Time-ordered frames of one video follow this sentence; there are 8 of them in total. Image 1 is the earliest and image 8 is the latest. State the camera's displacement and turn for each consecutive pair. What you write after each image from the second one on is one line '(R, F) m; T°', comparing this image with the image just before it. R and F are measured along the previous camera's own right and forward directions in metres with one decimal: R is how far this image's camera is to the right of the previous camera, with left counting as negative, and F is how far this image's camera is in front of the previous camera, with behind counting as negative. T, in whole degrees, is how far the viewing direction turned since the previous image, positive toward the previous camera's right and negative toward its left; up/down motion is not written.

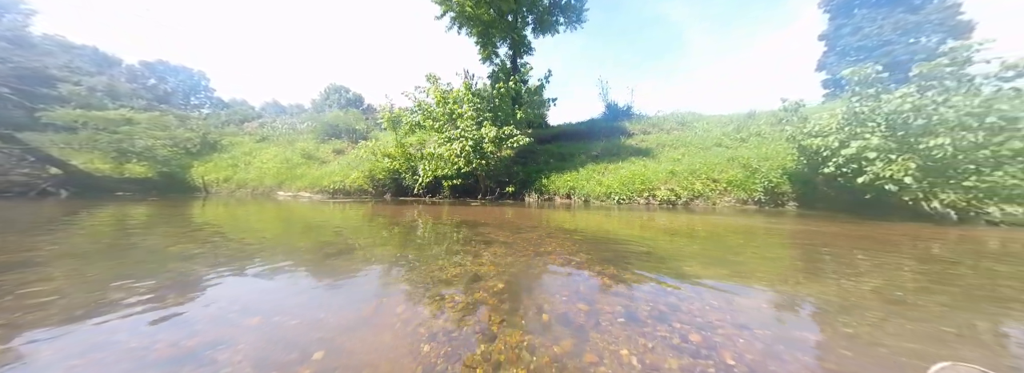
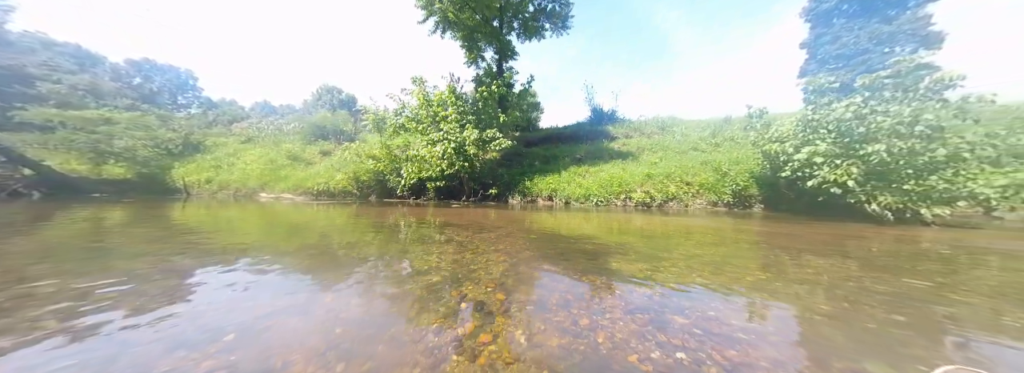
(+0.6, -0.2) m; +1°
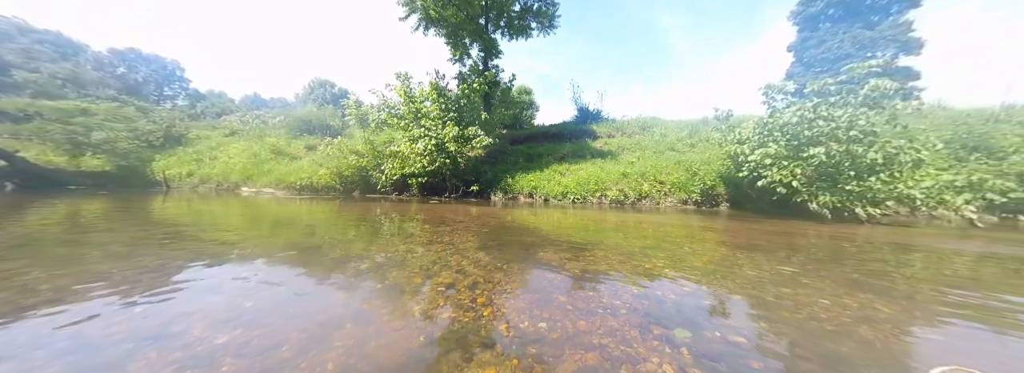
(+0.8, -0.3) m; +1°
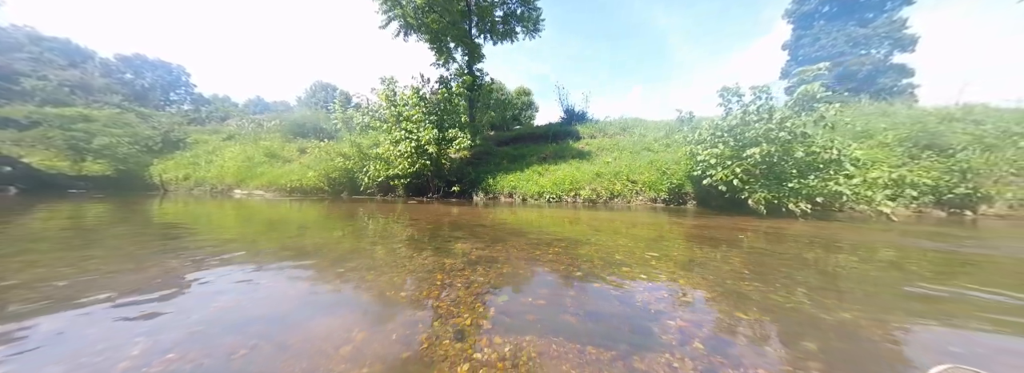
(+1.2, -0.4) m; -1°
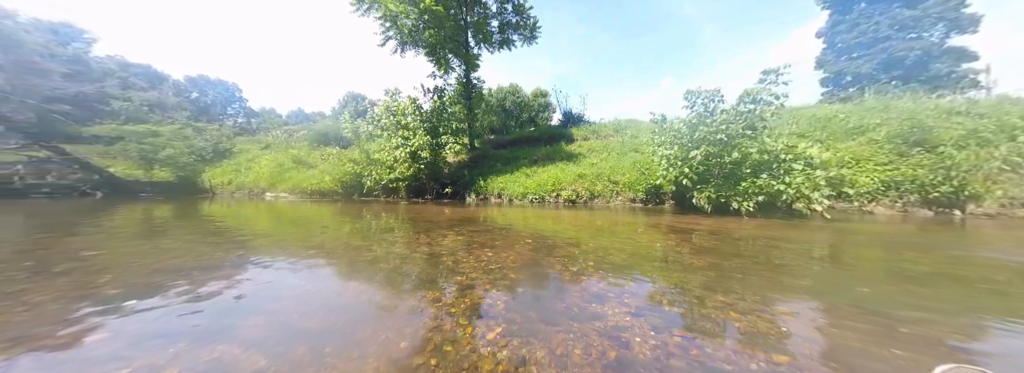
(+1.9, -0.7) m; -5°
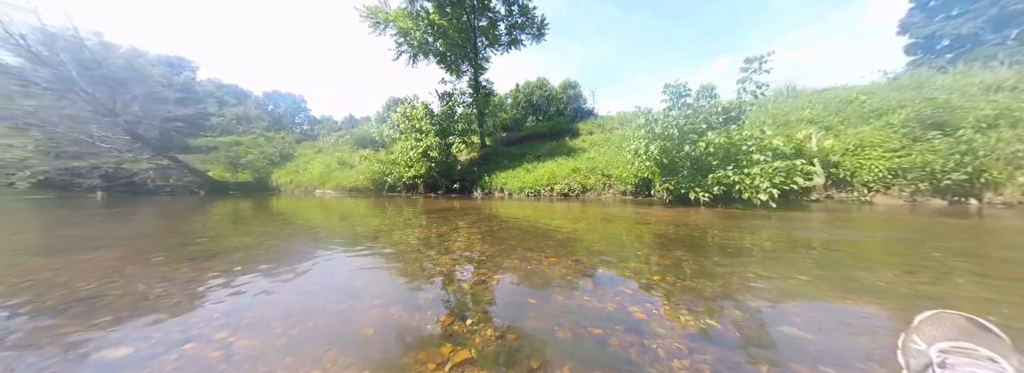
(+1.9, -0.9) m; -8°
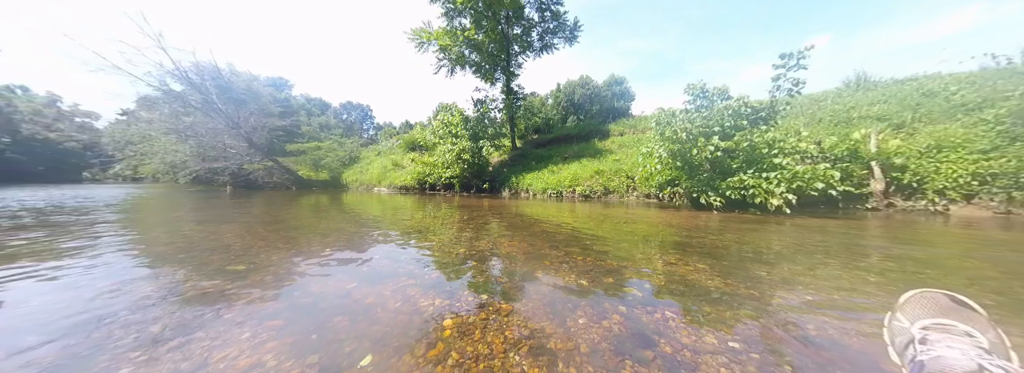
(+1.0, -0.7) m; -10°
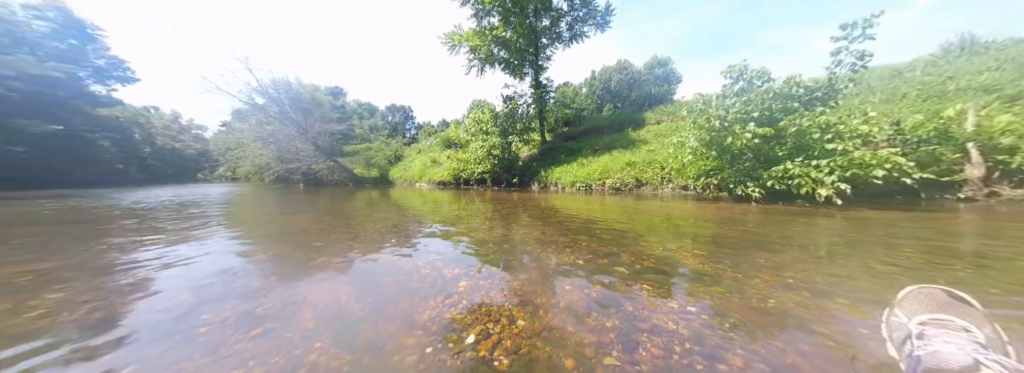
(+0.3, -0.4) m; -8°
